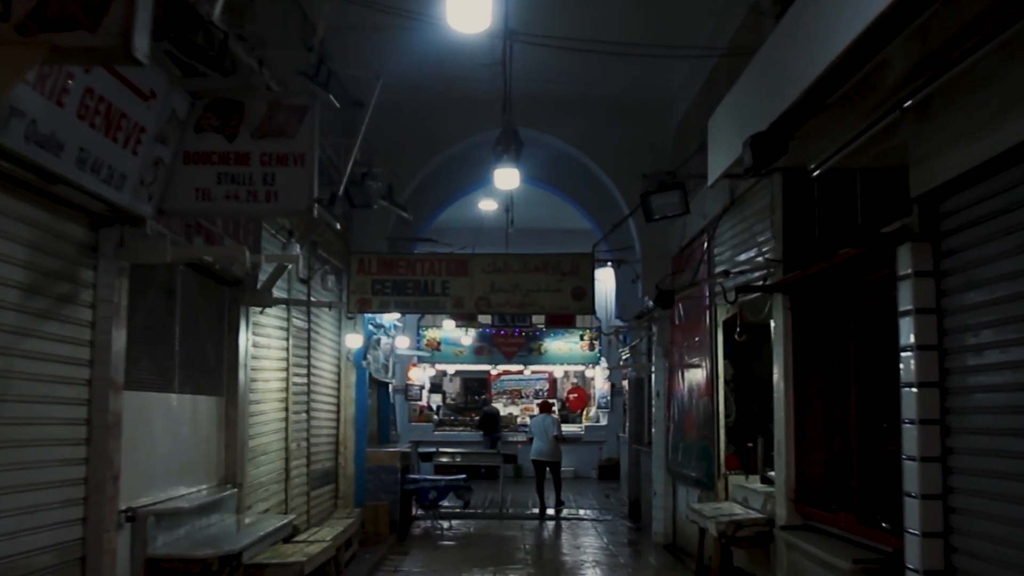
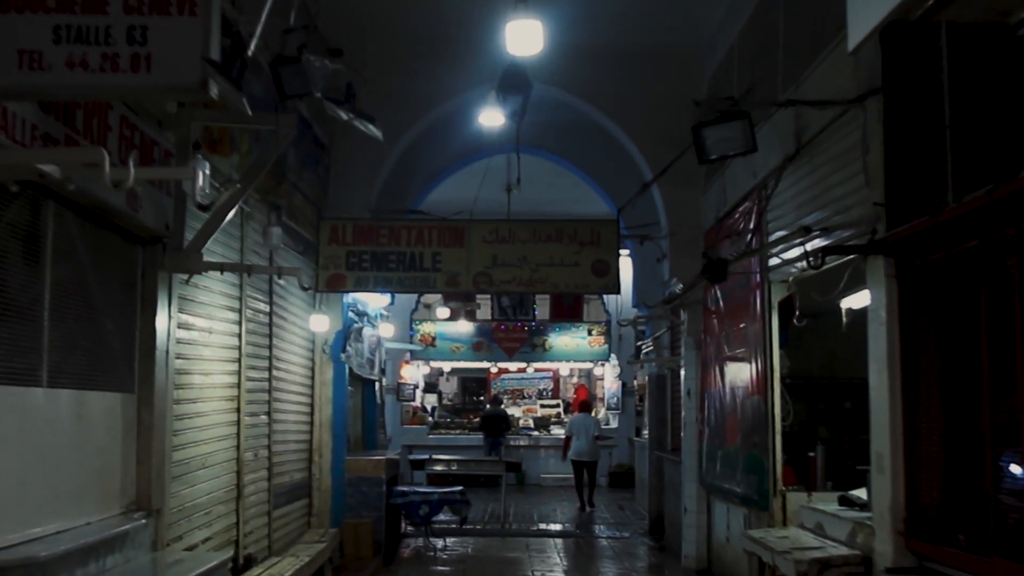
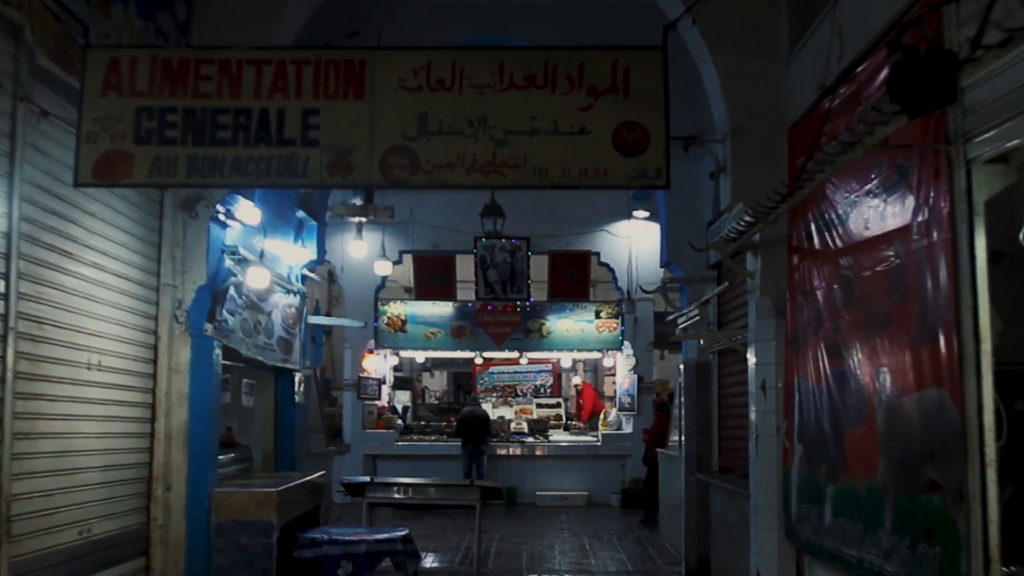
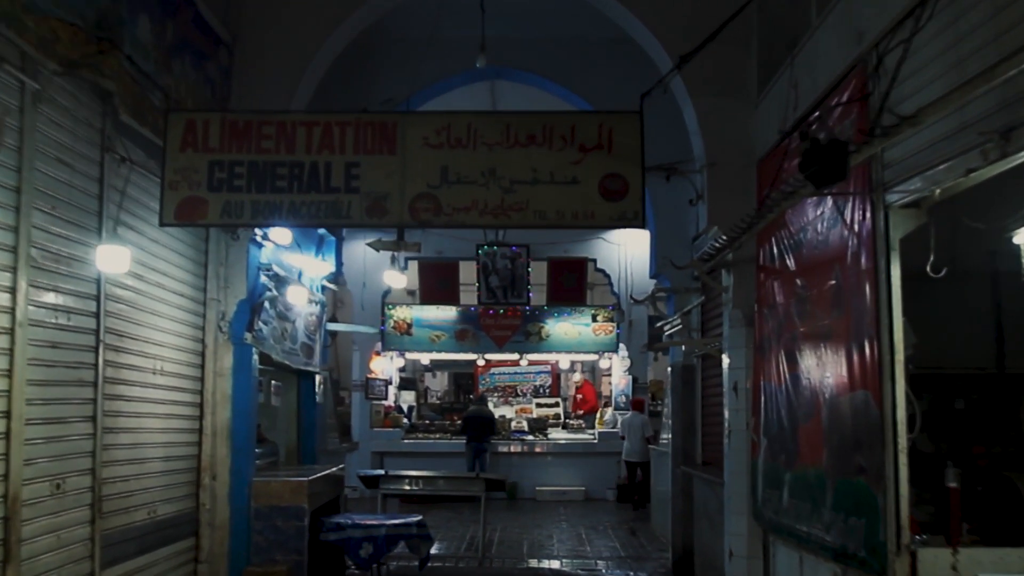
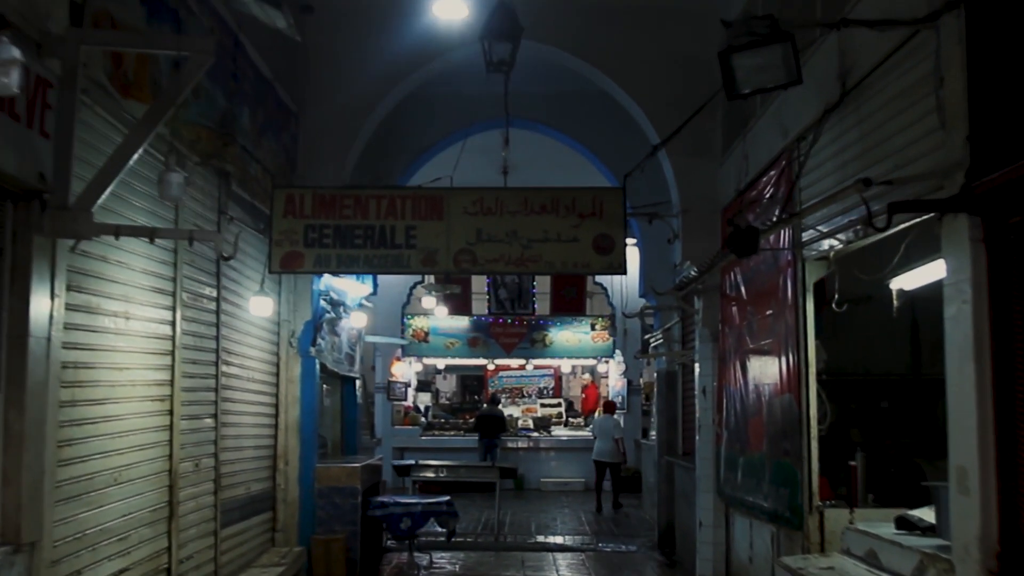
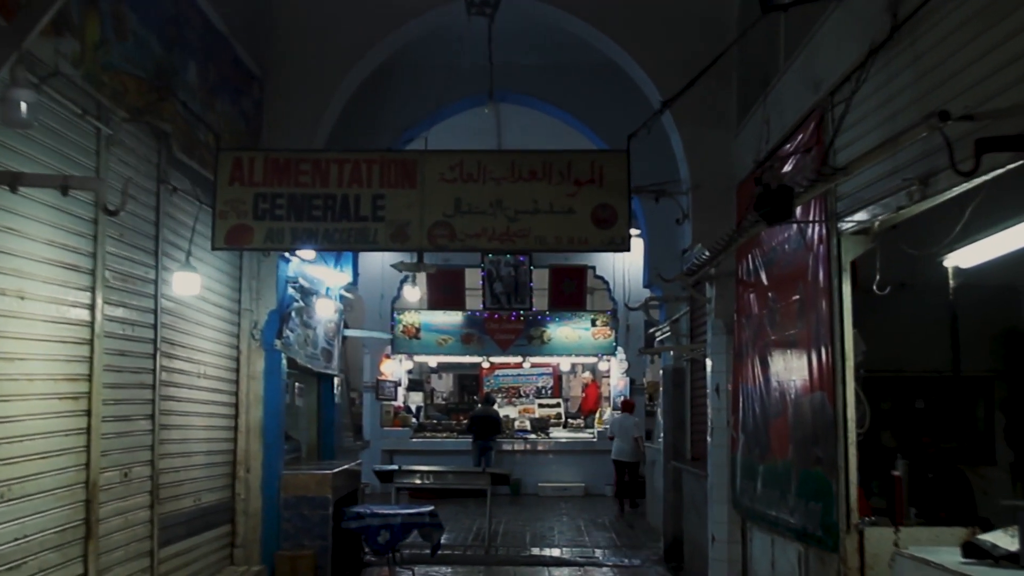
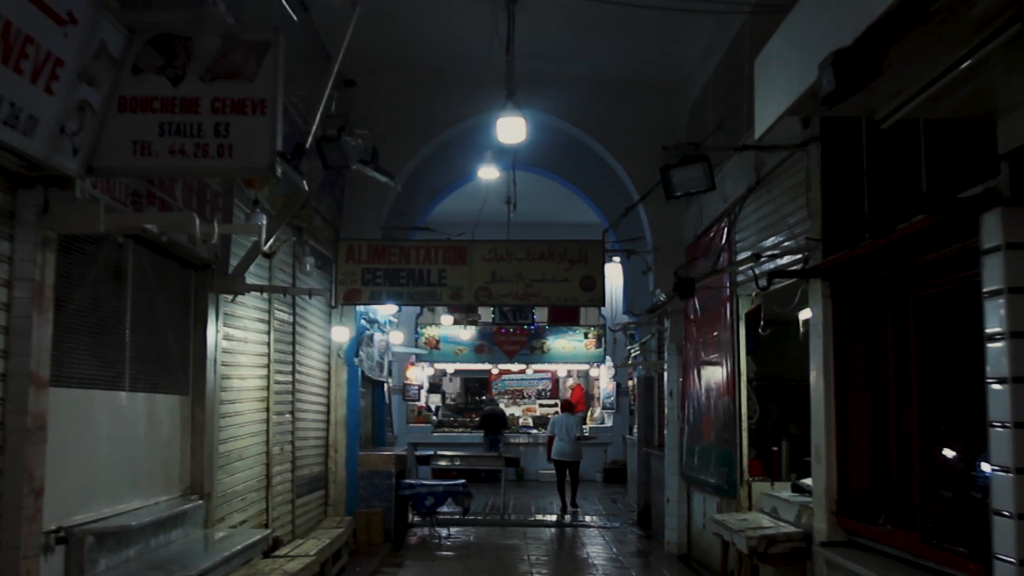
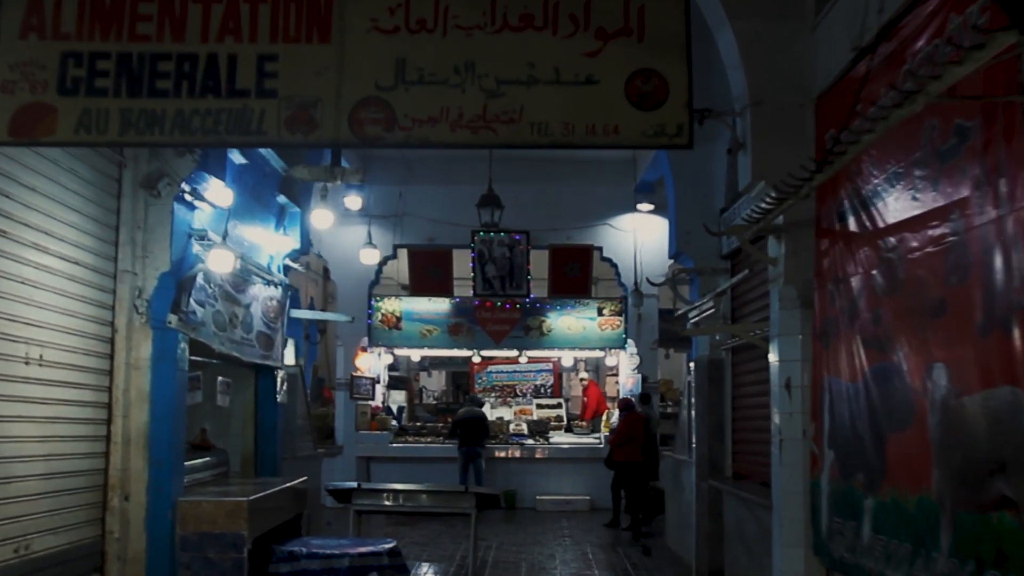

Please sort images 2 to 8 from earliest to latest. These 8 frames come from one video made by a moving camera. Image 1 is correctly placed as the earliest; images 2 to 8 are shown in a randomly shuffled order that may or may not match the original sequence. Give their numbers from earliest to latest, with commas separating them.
7, 2, 5, 6, 4, 3, 8
